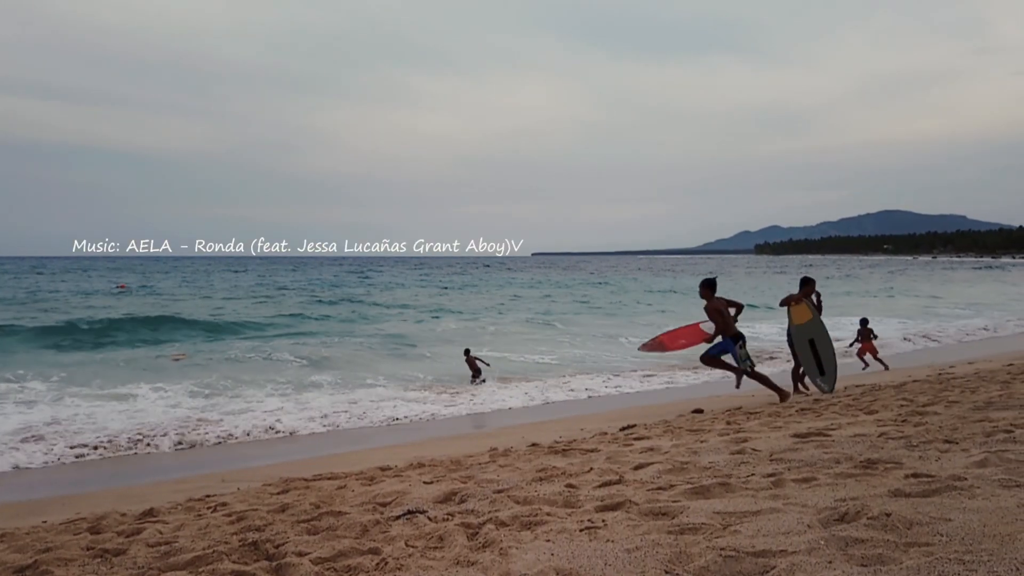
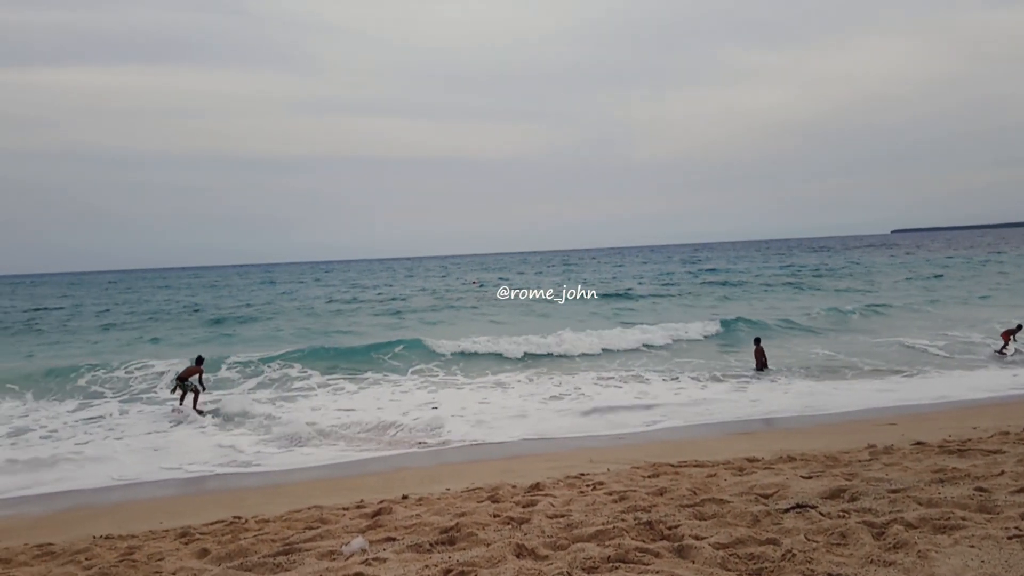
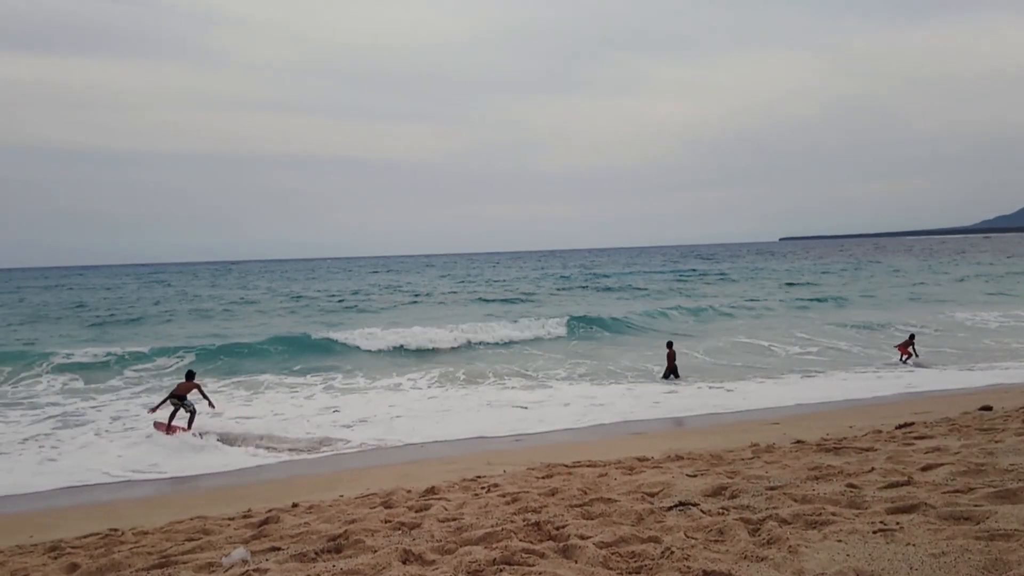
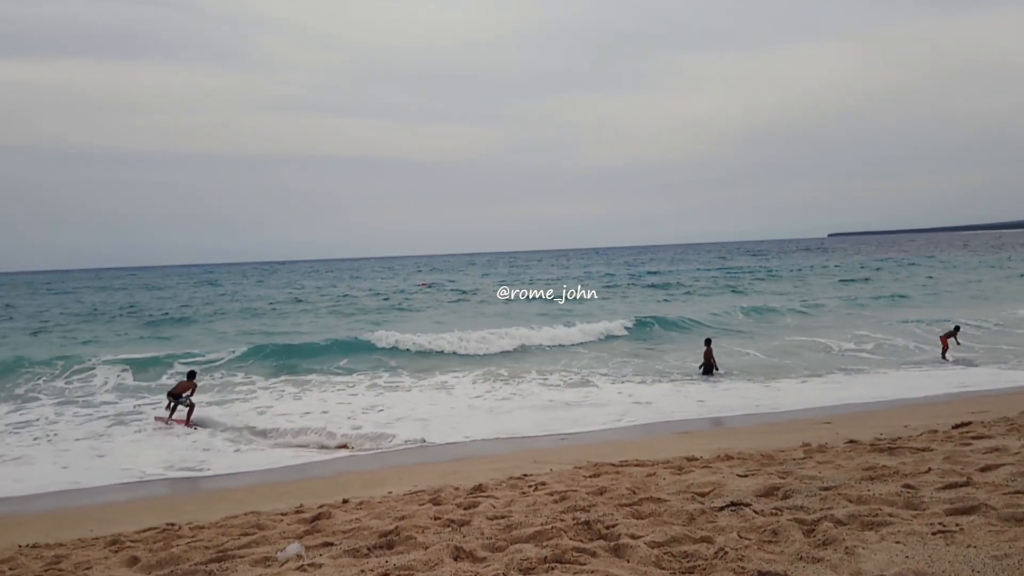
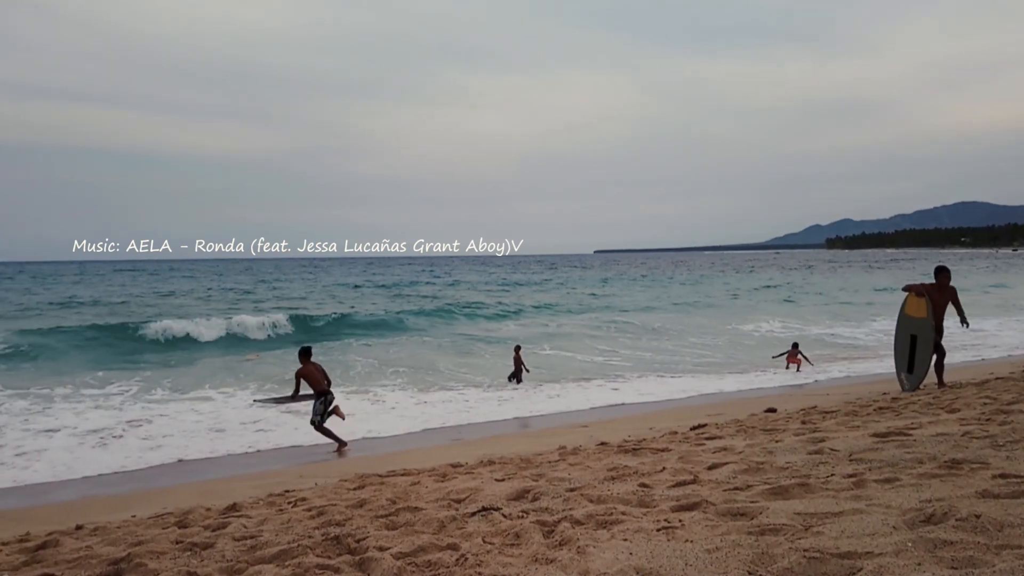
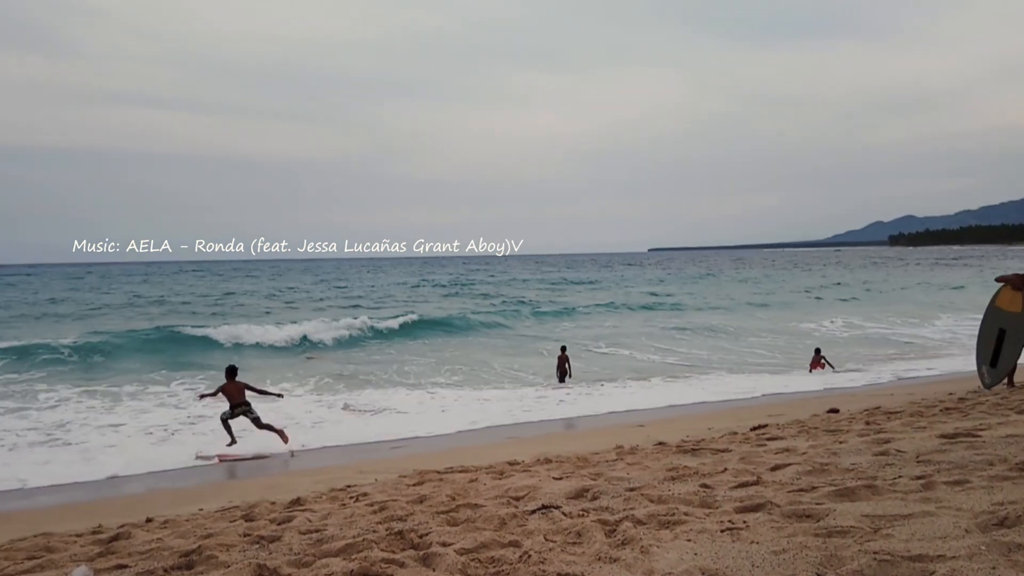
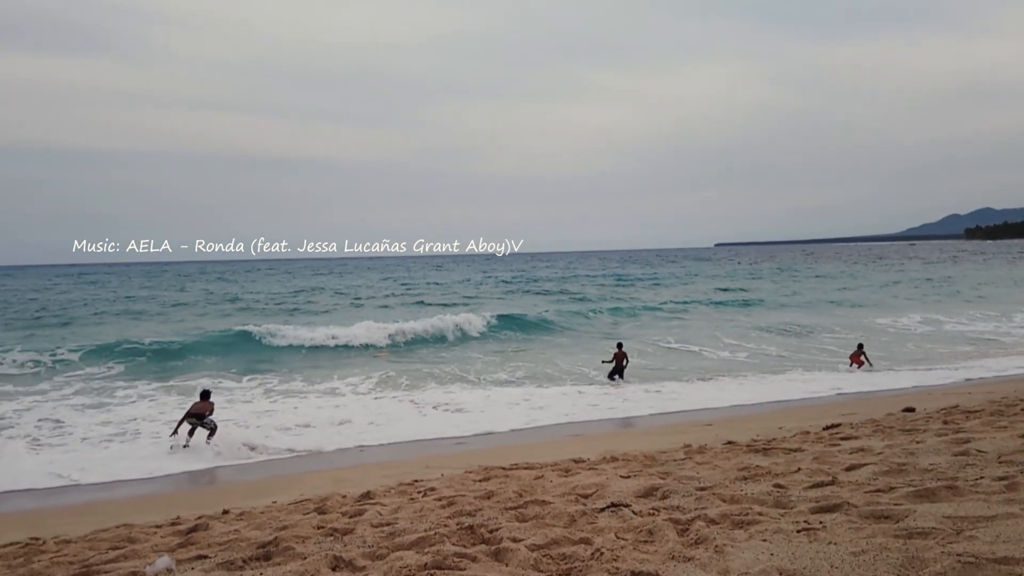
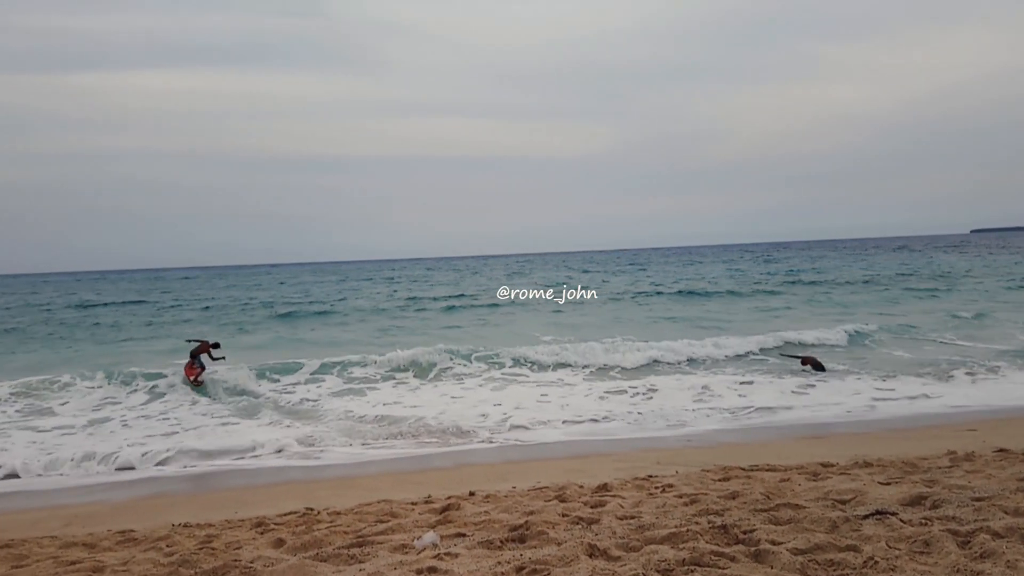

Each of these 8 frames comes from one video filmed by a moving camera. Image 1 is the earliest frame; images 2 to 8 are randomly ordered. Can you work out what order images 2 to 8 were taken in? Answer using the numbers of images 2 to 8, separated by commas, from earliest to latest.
5, 6, 7, 3, 4, 2, 8
